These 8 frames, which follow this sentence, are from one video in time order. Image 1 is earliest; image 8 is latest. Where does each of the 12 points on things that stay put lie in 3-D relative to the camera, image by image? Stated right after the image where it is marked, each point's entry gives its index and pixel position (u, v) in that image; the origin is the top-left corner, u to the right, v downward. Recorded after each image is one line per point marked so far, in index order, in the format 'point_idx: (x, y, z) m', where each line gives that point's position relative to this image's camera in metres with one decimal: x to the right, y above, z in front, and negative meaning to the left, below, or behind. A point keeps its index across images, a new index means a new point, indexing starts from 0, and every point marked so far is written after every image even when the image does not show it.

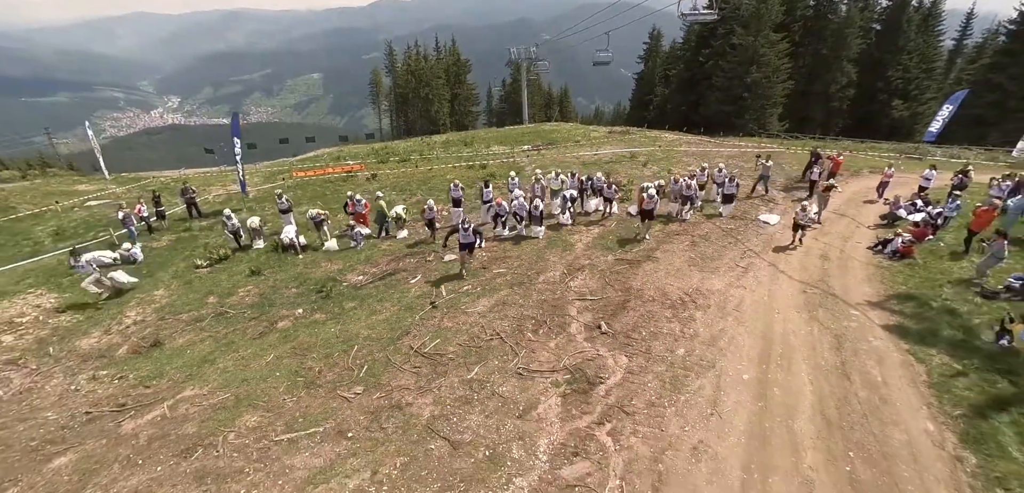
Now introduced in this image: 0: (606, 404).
0: (+2.3, -3.7, +9.9) m
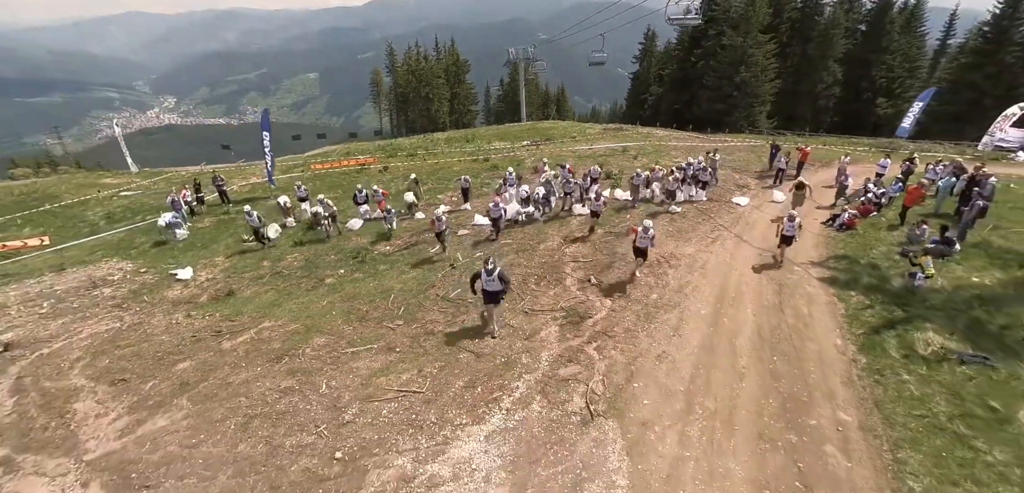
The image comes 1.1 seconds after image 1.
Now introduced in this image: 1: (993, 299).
0: (+2.5, -2.5, +12.7) m
1: (+14.3, -1.5, +12.4) m
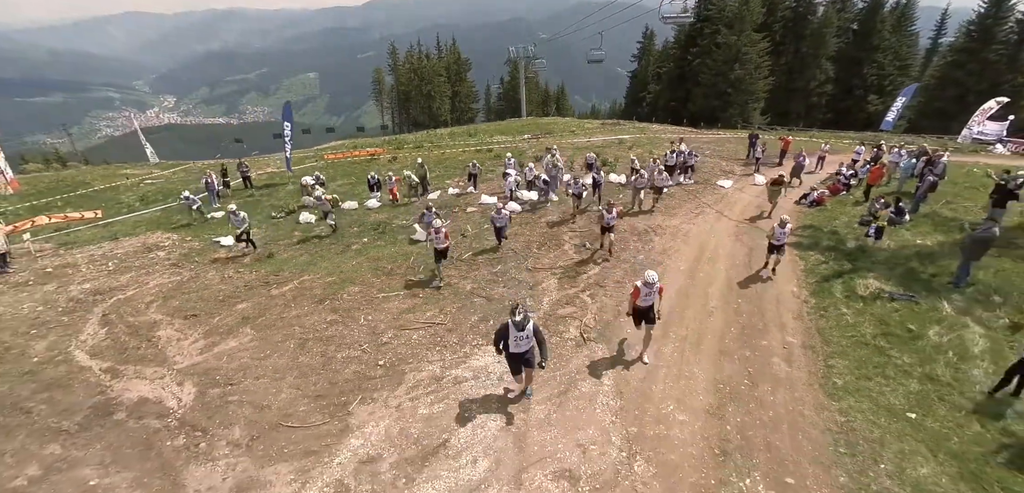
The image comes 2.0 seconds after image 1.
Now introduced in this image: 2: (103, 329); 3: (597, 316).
0: (+2.7, -1.2, +14.8) m
1: (+14.5, -0.3, +14.5) m
2: (-11.9, -2.4, +12.3) m
3: (+2.6, -2.1, +12.9) m
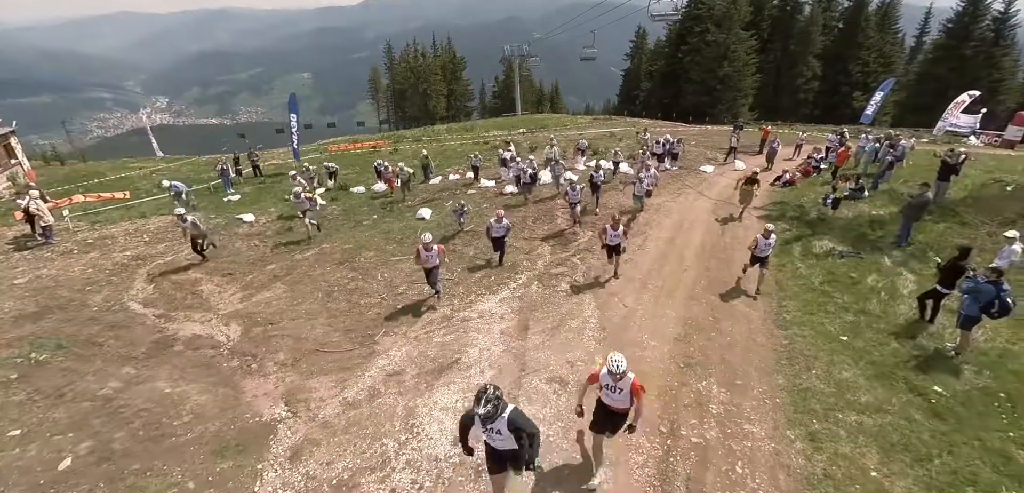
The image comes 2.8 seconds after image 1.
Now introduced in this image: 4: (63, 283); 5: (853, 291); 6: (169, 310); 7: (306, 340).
0: (+2.6, -0.1, +16.5) m
1: (+14.5, +1.0, +16.4) m
2: (-11.9, -1.3, +13.9) m
3: (+2.6, -0.9, +14.6) m
4: (-15.1, -1.2, +14.1) m
5: (+10.2, -1.3, +12.4) m
6: (-10.3, -1.9, +12.6) m
7: (-5.4, -2.5, +11.1) m
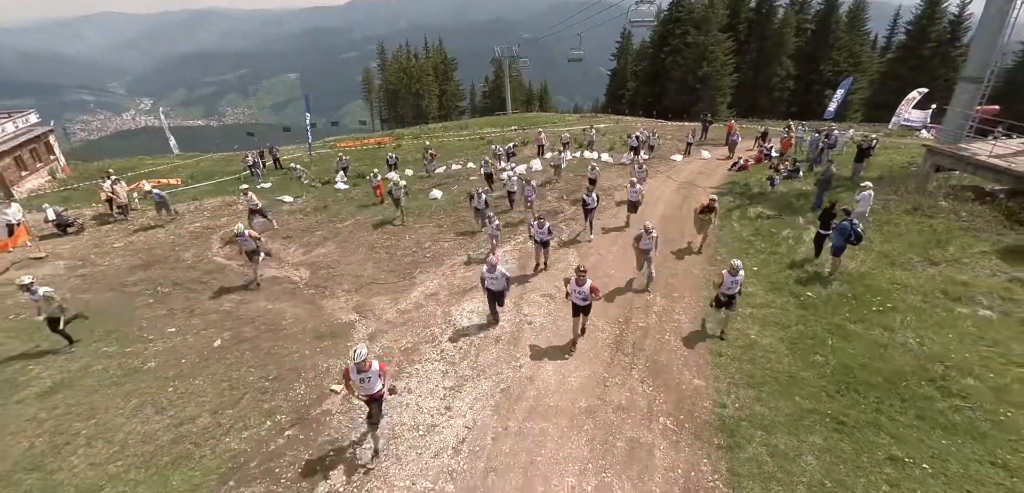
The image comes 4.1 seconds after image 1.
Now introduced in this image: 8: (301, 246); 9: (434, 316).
0: (+2.6, +1.4, +20.4) m
1: (+14.4, +2.6, +20.5) m
2: (-11.9, 0.0, +17.5) m
3: (+2.6, +0.6, +18.5) m
4: (-15.1, 0.0, +17.6) m
5: (+10.2, +0.3, +16.4) m
6: (-10.2, -0.6, +16.2) m
7: (-5.3, -1.1, +14.8) m
8: (-8.8, 0.0, +17.3) m
9: (-2.3, -2.1, +12.5) m
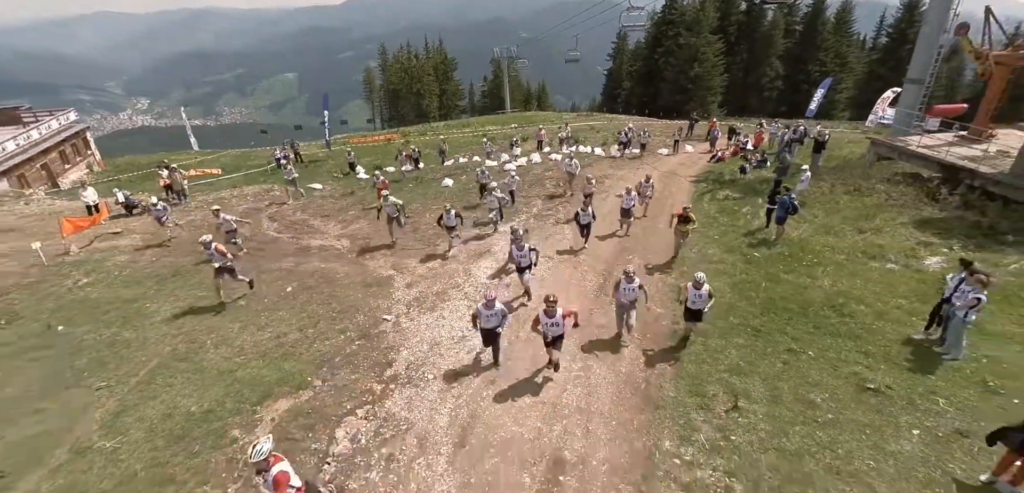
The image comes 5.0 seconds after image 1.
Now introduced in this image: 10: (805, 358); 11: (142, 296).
0: (+2.8, +2.6, +23.6) m
1: (+14.6, +3.8, +23.8) m
2: (-11.7, +1.1, +20.6) m
3: (+2.8, +1.7, +21.7) m
4: (-14.8, +1.1, +20.7) m
5: (+10.4, +1.5, +19.6) m
6: (-10.0, +0.5, +19.3) m
7: (-5.1, 0.0, +17.9) m
8: (-8.5, +1.1, +20.4) m
9: (-2.1, -0.9, +15.6) m
10: (+7.4, -2.8, +10.5) m
11: (-12.7, -1.7, +14.5) m
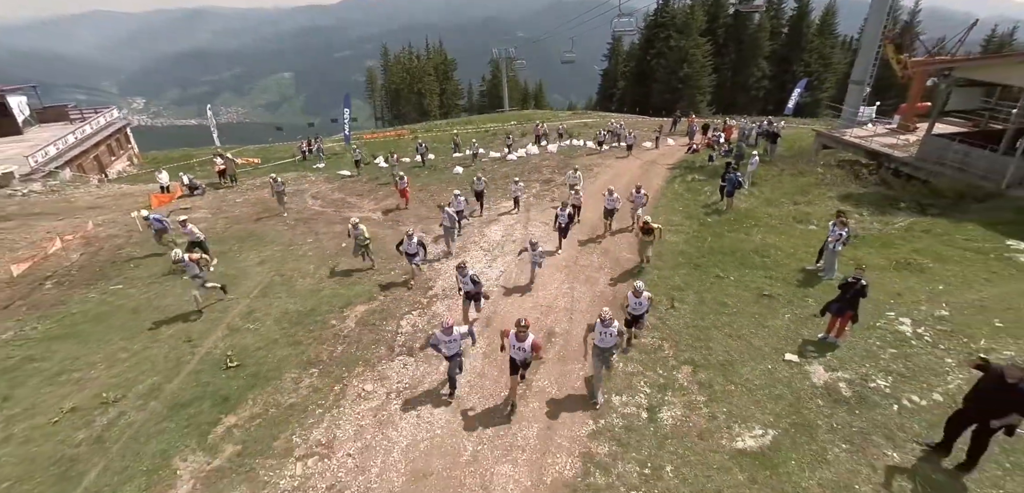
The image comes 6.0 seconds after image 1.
0: (+2.9, +4.2, +27.8) m
1: (+14.7, +5.4, +28.1) m
2: (-11.5, +2.7, +24.7) m
3: (+2.9, +3.3, +25.9) m
4: (-14.7, +2.7, +24.8) m
5: (+10.6, +3.1, +23.9) m
6: (-9.8, +2.1, +23.5) m
7: (-4.9, +1.6, +22.1) m
8: (-8.4, +2.7, +24.5) m
9: (-1.9, +0.6, +19.8) m
10: (+7.6, -1.2, +14.7) m
11: (-12.5, -0.2, +18.6) m
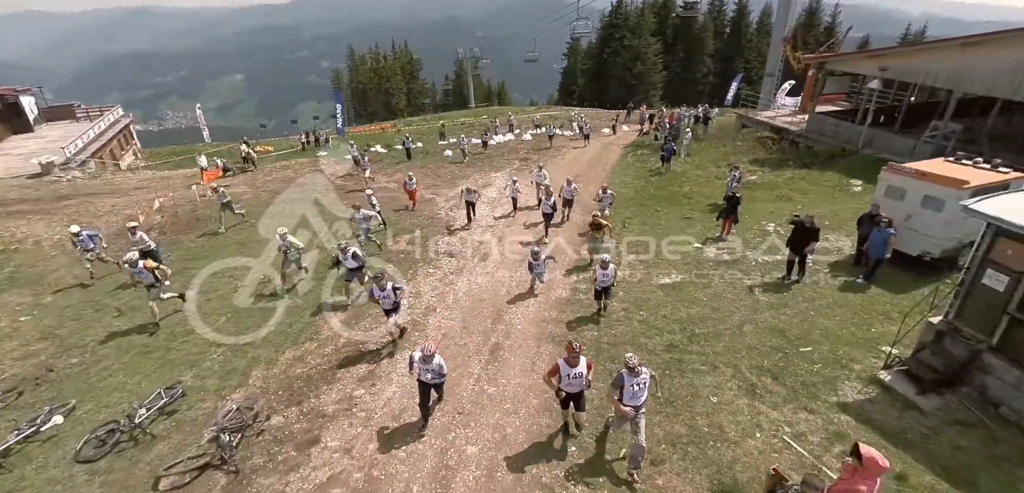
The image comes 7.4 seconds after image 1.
0: (+1.8, +6.9, +33.7) m
1: (+13.5, +8.7, +34.8) m
2: (-12.3, +4.9, +29.5) m
3: (+2.0, +6.1, +31.8) m
4: (-15.5, +4.8, +29.4) m
5: (+9.7, +6.1, +30.4) m
6: (-10.5, +4.4, +28.4) m
7: (-5.5, +4.0, +27.4) m
8: (-9.2, +5.0, +29.6) m
9: (-2.3, +3.2, +25.4) m
10: (+7.6, +1.7, +21.0) m
11: (-12.7, +2.0, +23.4) m
